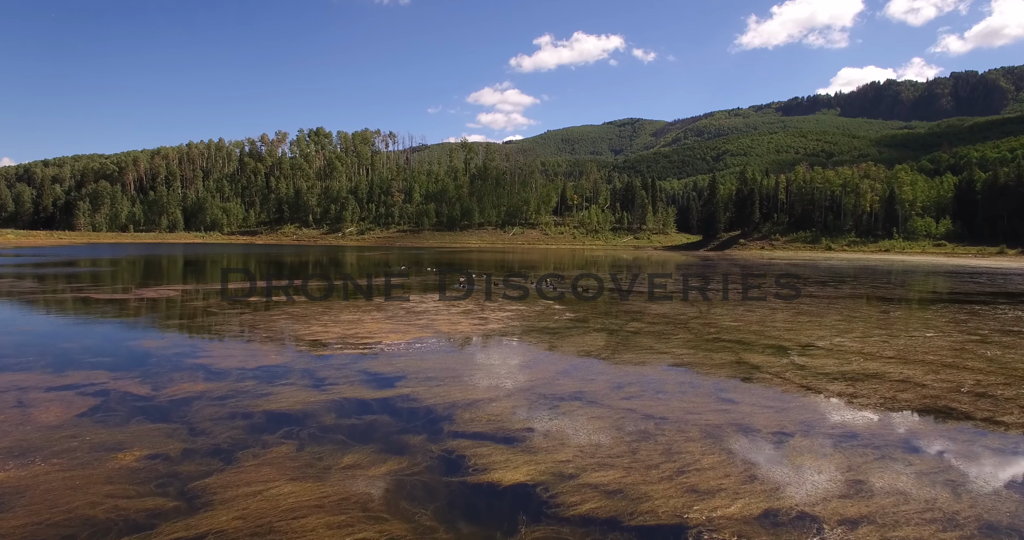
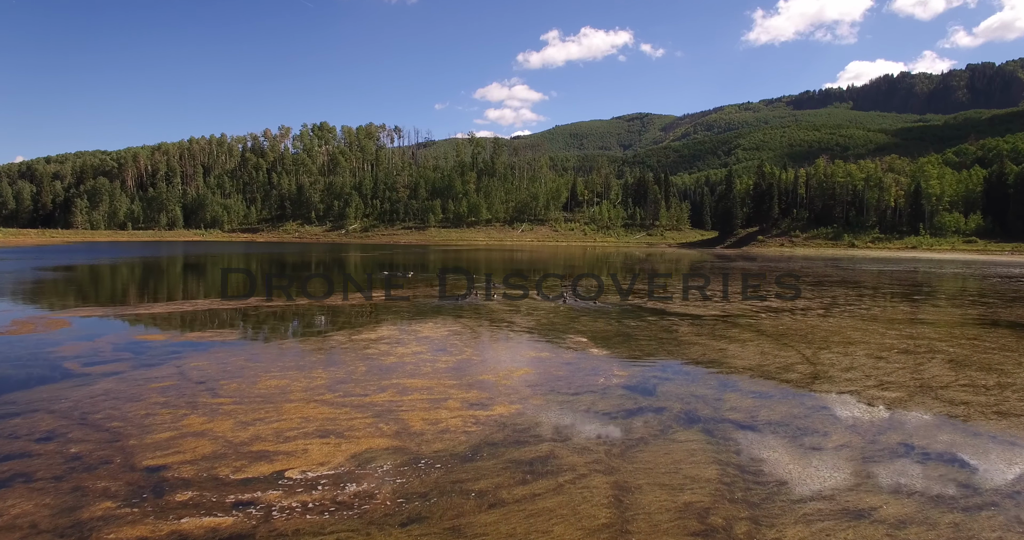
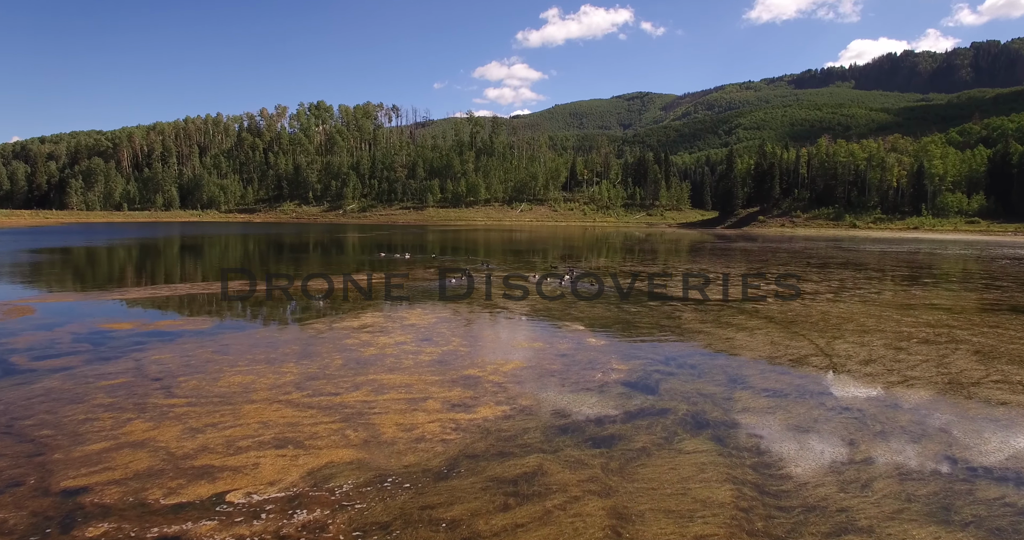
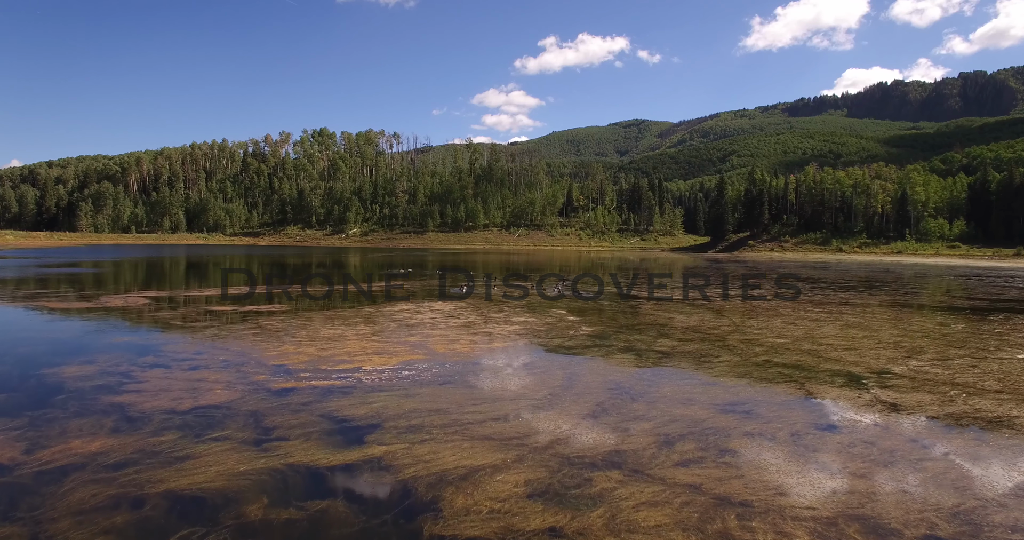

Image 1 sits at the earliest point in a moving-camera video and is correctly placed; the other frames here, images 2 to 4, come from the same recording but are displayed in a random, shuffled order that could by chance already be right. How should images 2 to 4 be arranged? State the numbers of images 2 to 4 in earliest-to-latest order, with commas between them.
4, 2, 3
